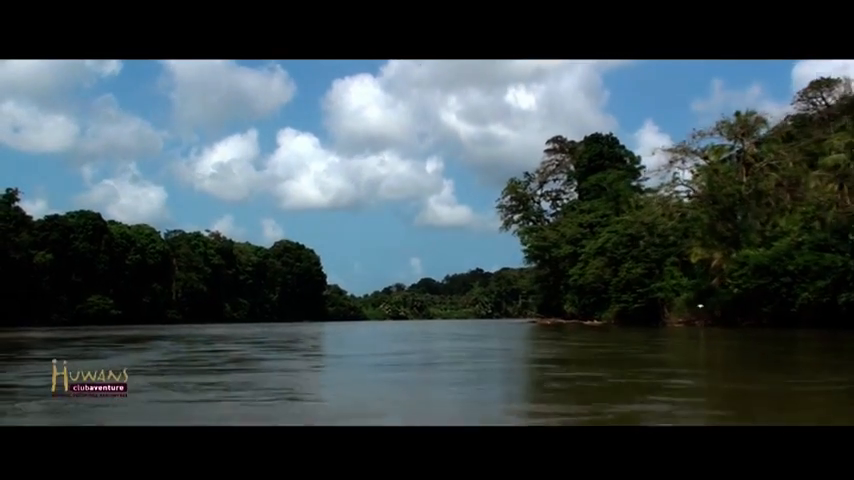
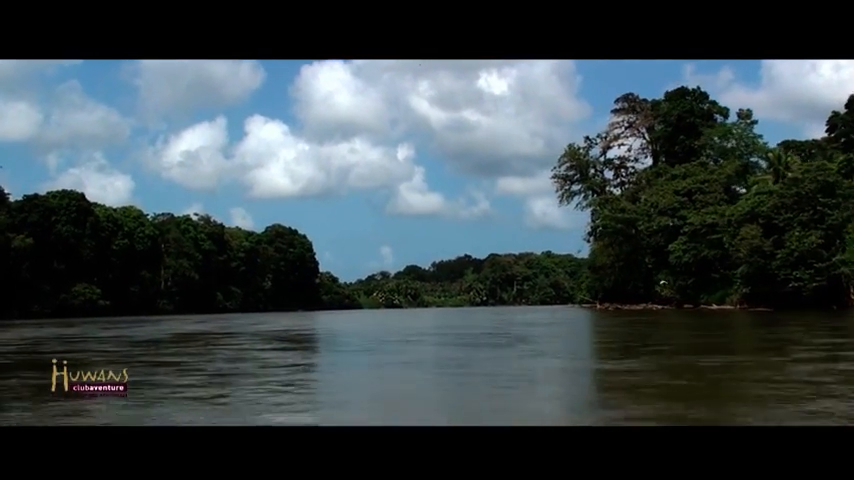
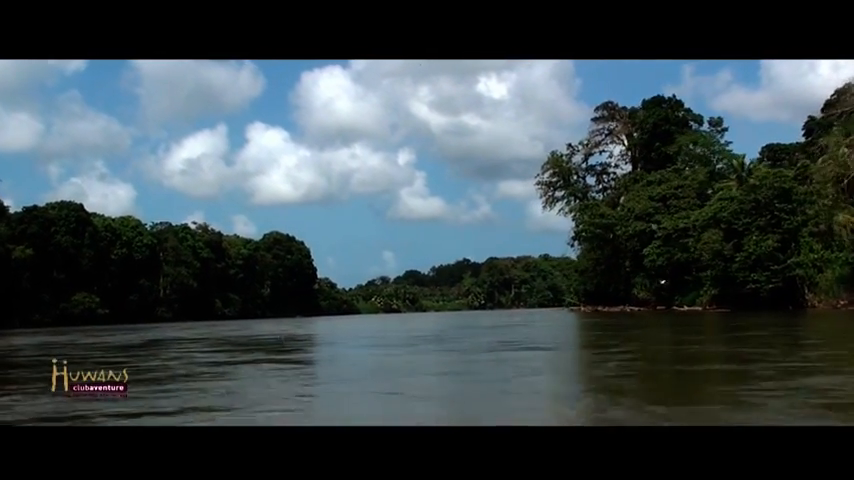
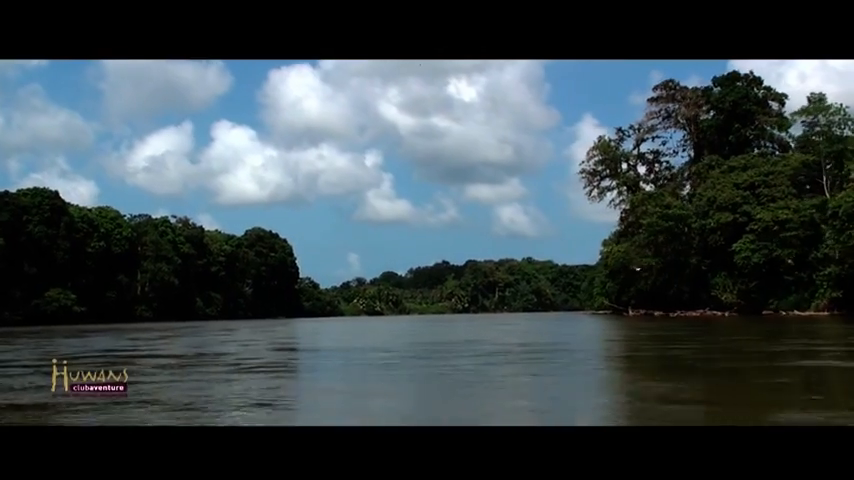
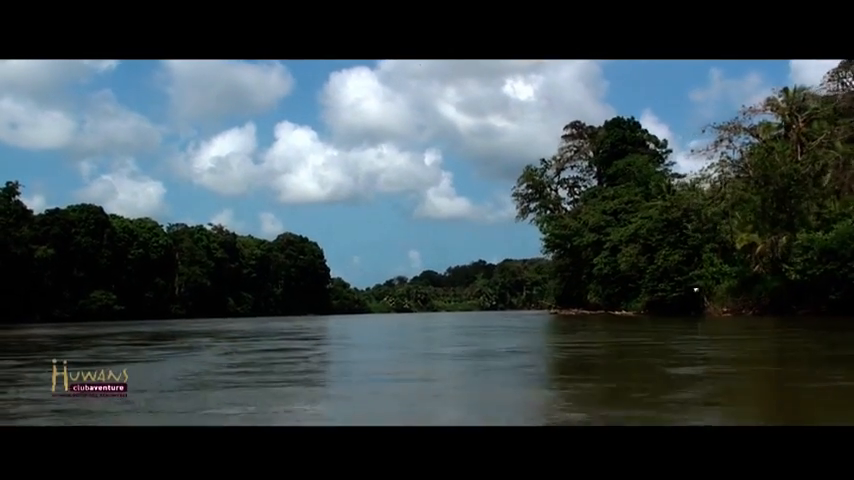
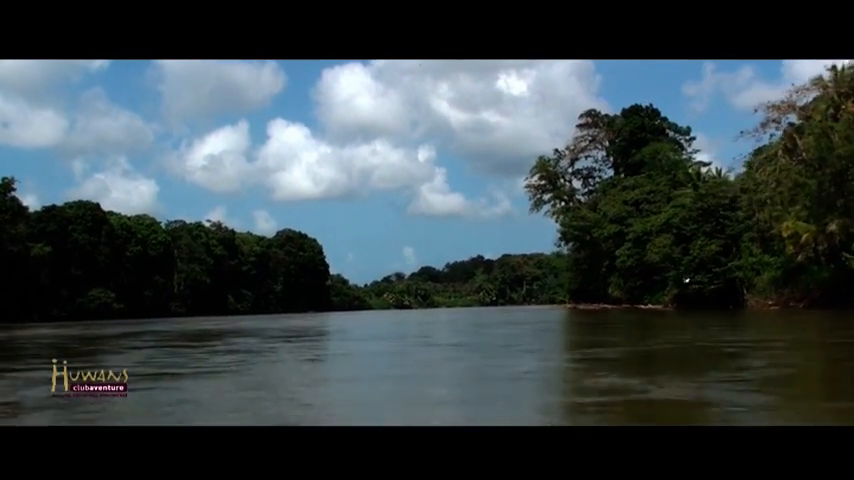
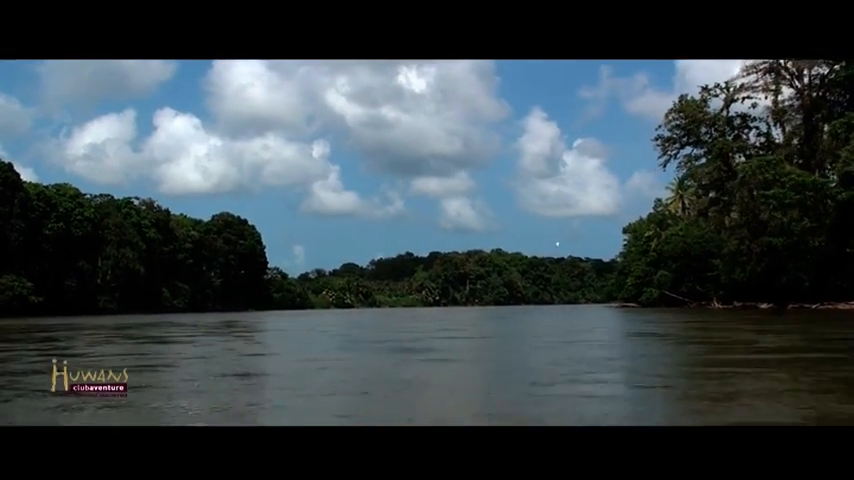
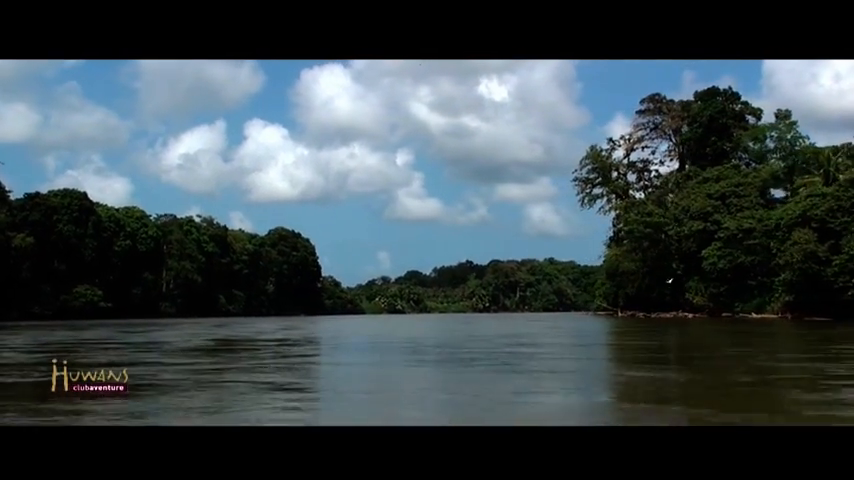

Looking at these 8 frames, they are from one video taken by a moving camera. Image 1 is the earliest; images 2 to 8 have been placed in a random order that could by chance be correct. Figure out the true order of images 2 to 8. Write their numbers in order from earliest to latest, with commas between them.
5, 6, 3, 2, 8, 4, 7
